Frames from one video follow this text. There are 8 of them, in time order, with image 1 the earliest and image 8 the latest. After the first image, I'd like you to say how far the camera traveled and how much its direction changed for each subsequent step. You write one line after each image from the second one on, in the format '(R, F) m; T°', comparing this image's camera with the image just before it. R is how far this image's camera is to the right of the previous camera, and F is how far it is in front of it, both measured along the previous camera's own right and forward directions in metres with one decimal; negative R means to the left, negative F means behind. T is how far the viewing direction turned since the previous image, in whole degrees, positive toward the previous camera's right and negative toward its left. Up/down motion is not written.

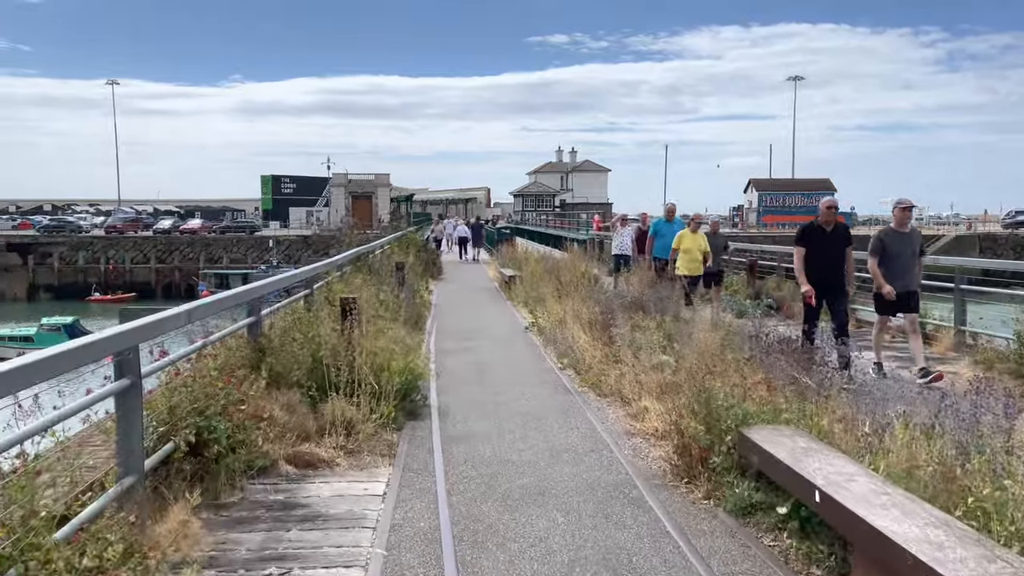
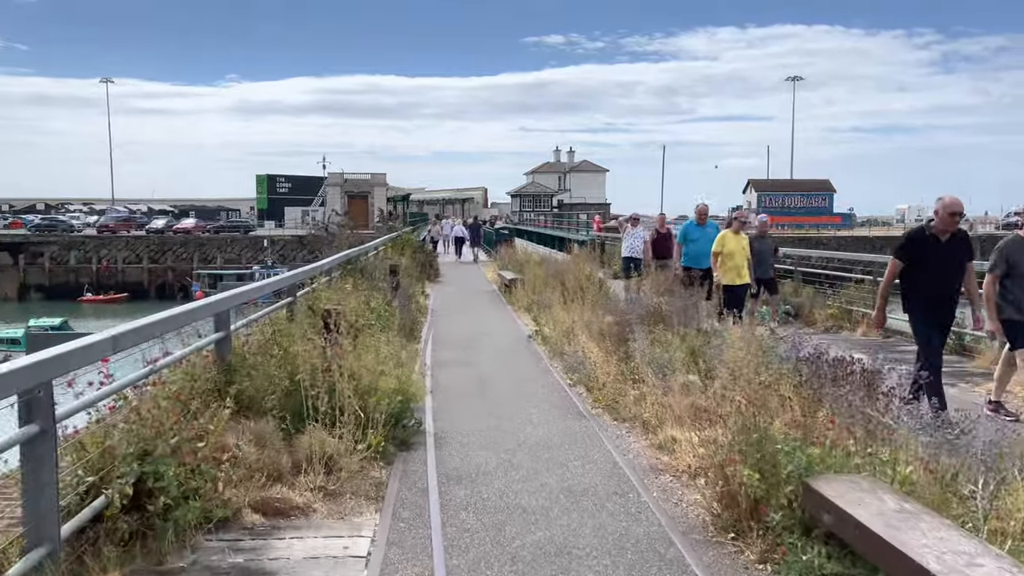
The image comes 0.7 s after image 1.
(-0.1, +0.9) m; 0°
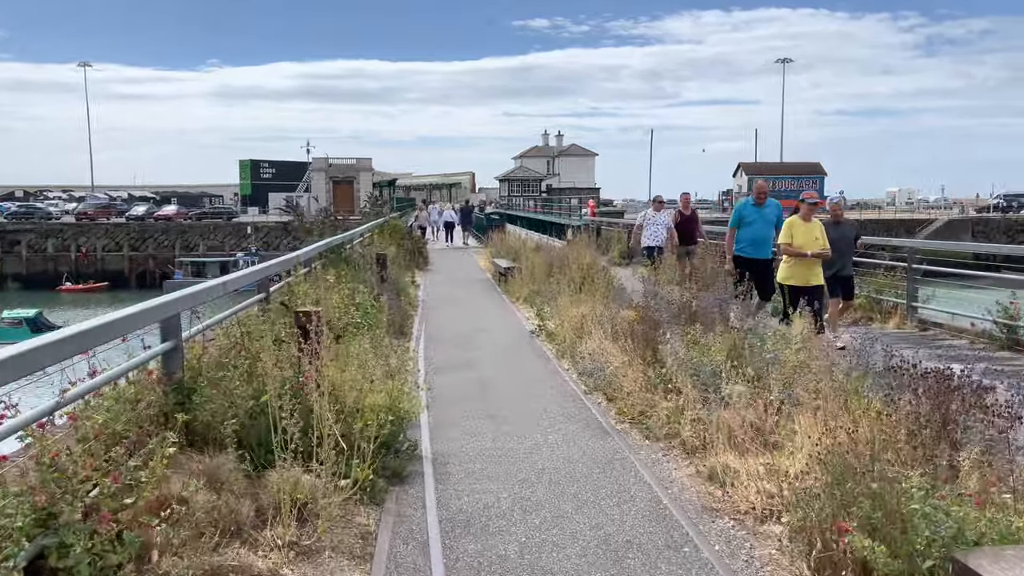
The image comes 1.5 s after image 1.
(-0.2, +1.2) m; +1°
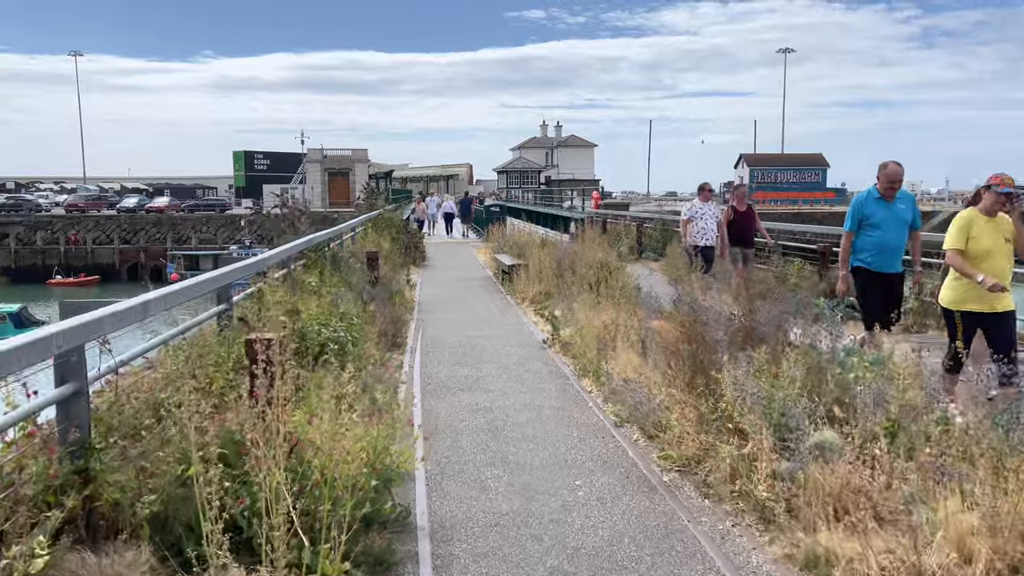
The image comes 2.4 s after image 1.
(-0.1, +1.4) m; 0°
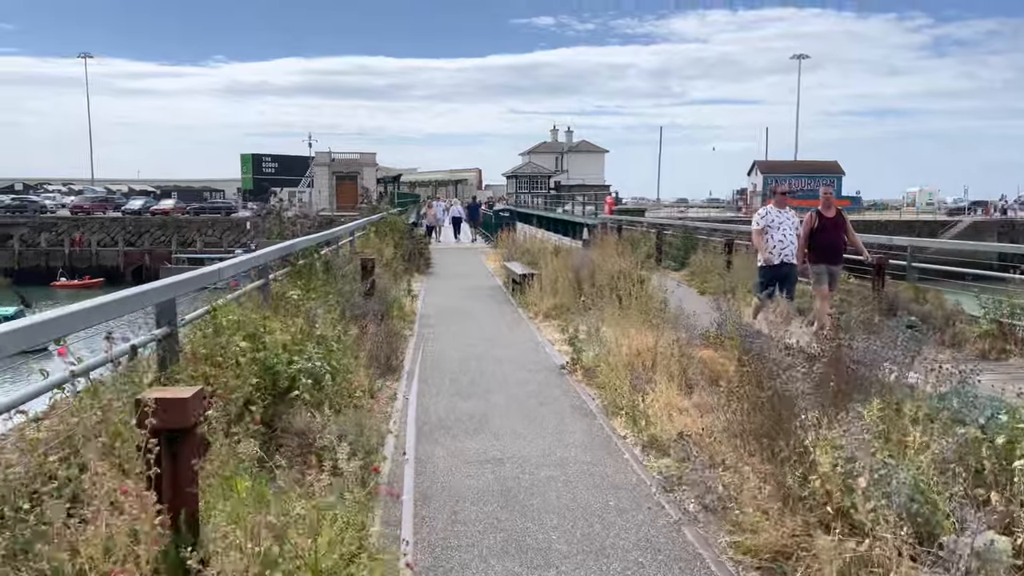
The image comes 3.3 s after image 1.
(-0.1, +1.4) m; -1°
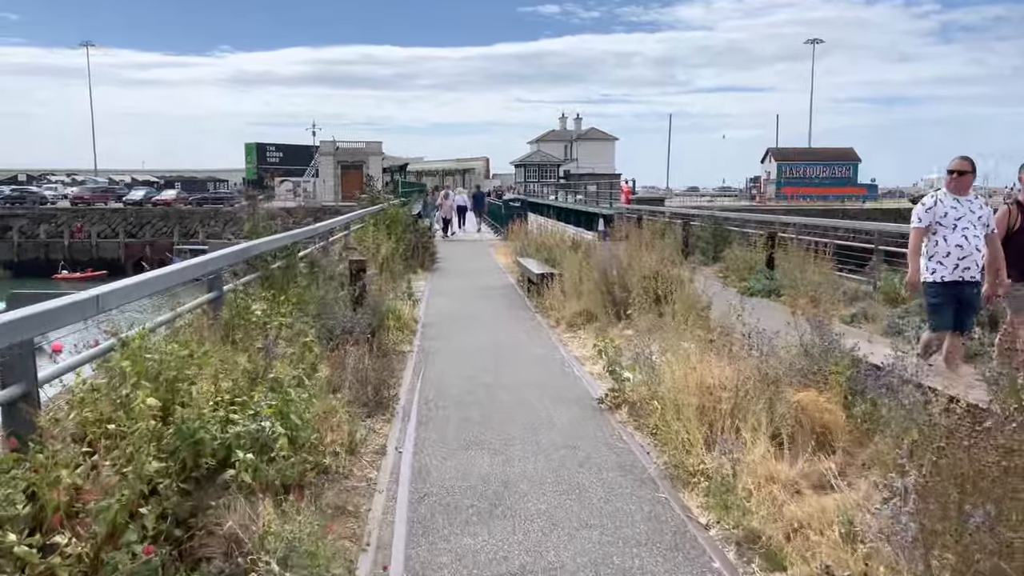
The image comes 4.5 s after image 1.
(-0.1, +1.8) m; 0°
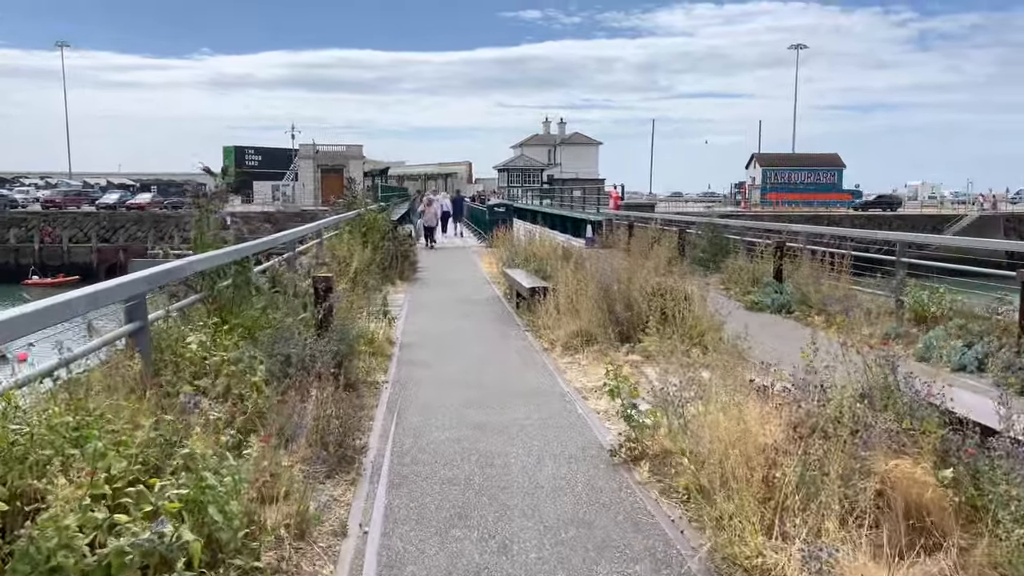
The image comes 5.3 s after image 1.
(-0.1, +1.1) m; +1°
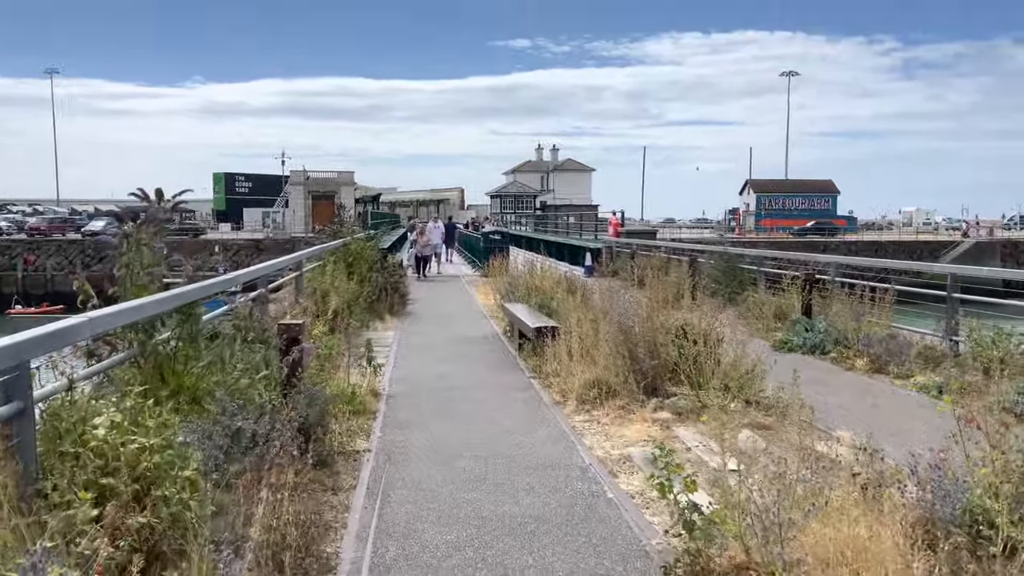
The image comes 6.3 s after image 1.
(-0.1, +1.3) m; +1°
